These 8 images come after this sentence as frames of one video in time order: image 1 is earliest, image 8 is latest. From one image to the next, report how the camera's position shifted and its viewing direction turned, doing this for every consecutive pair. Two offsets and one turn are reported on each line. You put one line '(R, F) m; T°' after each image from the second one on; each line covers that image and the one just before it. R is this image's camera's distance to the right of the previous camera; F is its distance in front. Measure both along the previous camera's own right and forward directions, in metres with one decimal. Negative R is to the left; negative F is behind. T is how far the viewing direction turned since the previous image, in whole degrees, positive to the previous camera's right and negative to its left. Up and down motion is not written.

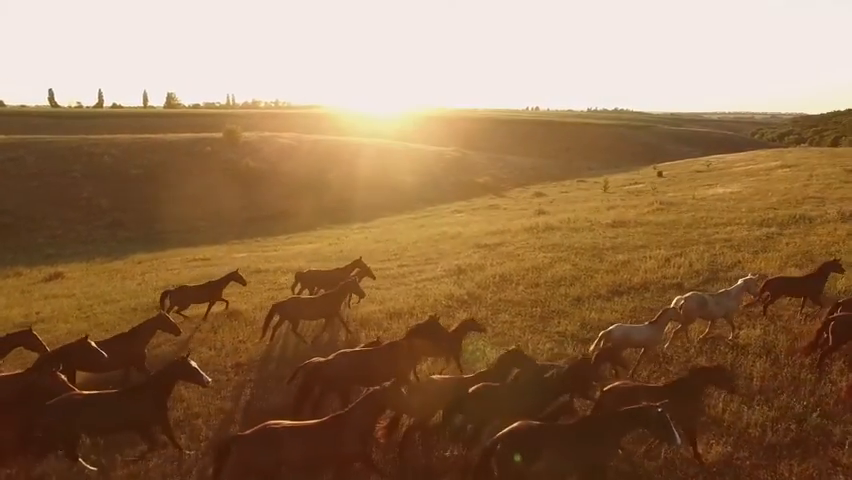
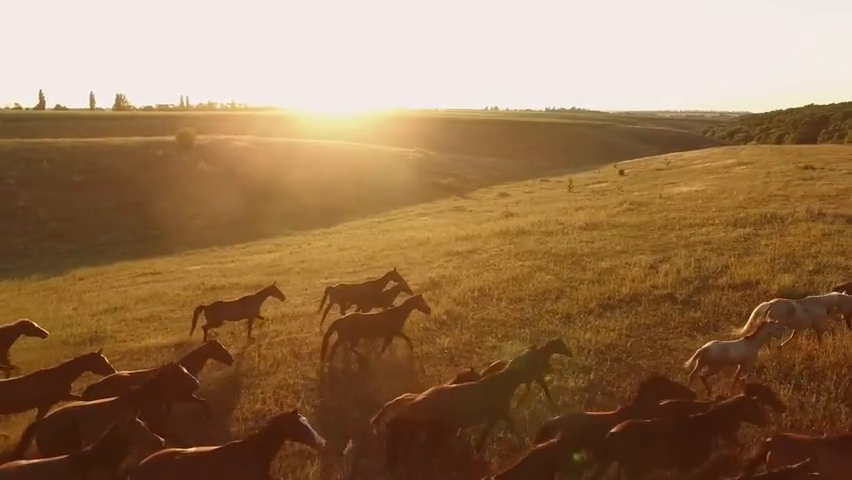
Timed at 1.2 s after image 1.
(-0.3, +1.4) m; +4°
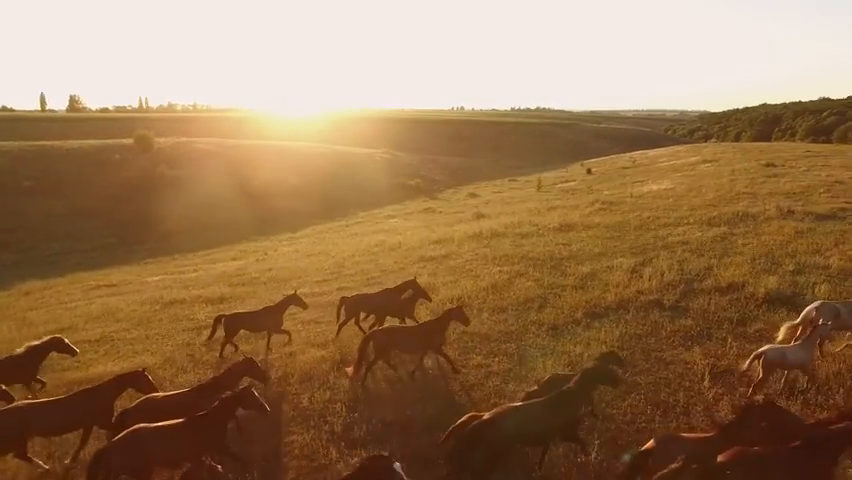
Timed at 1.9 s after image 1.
(-0.2, +0.8) m; +3°
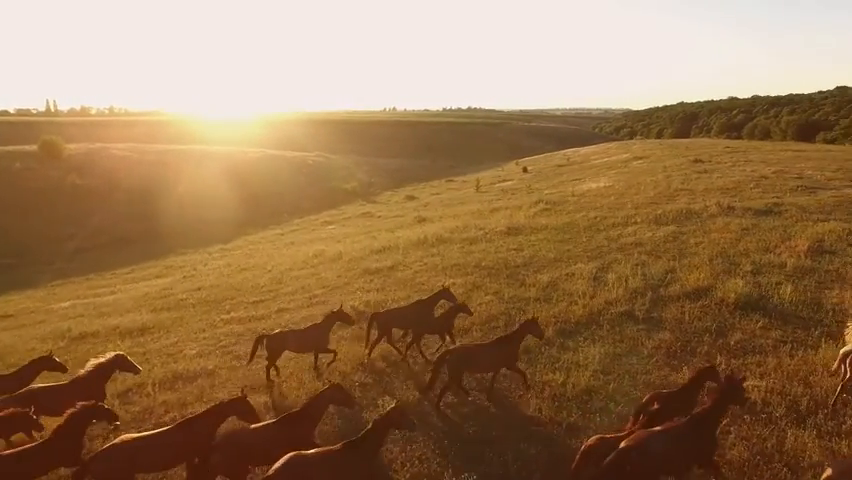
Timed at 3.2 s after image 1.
(-0.3, +1.4) m; +6°
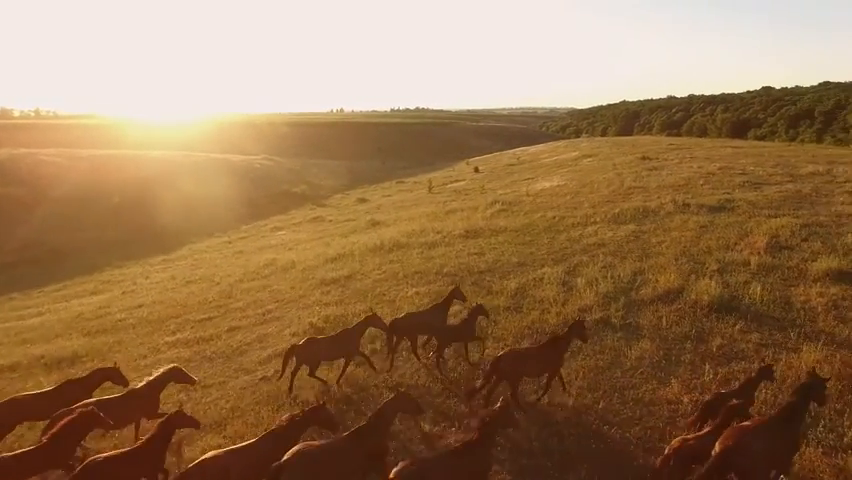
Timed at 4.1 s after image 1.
(-0.3, +0.9) m; +5°
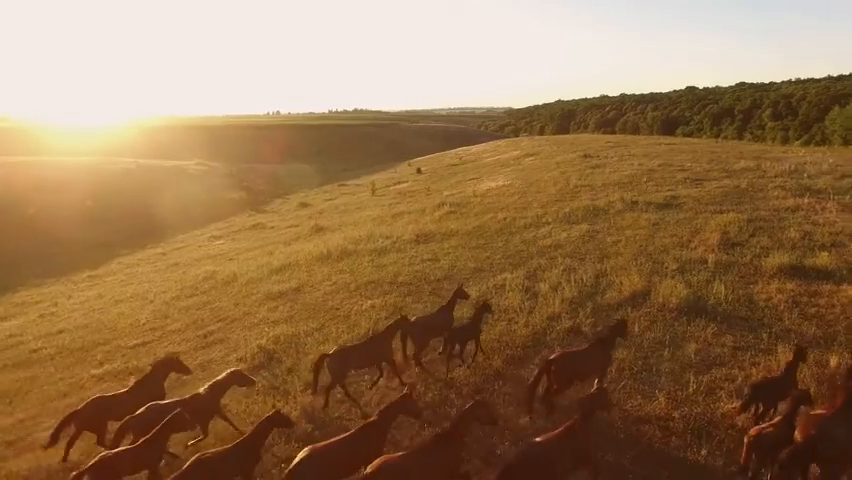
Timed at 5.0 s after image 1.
(-0.3, +0.9) m; +6°
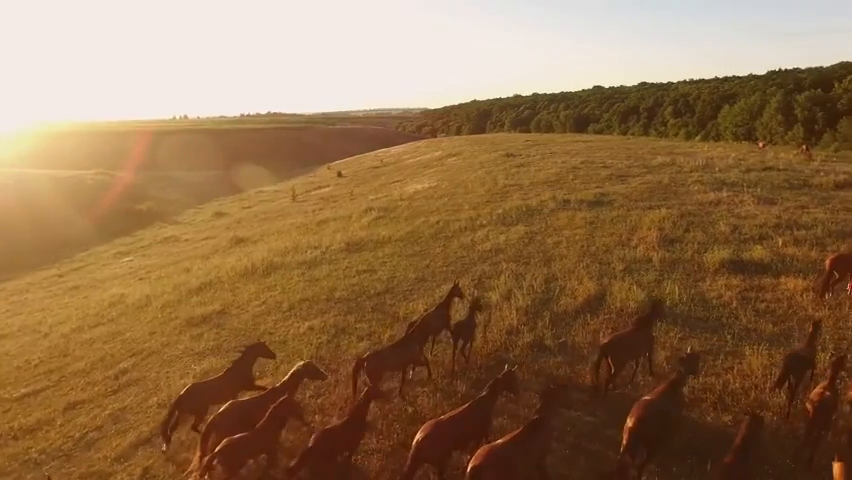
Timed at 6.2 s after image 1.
(-0.5, +1.2) m; +8°
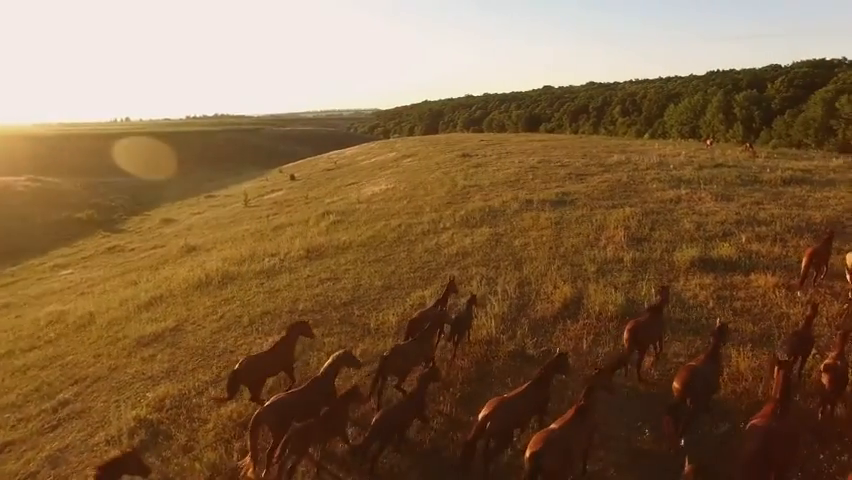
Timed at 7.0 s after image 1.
(-0.3, +0.7) m; +4°
